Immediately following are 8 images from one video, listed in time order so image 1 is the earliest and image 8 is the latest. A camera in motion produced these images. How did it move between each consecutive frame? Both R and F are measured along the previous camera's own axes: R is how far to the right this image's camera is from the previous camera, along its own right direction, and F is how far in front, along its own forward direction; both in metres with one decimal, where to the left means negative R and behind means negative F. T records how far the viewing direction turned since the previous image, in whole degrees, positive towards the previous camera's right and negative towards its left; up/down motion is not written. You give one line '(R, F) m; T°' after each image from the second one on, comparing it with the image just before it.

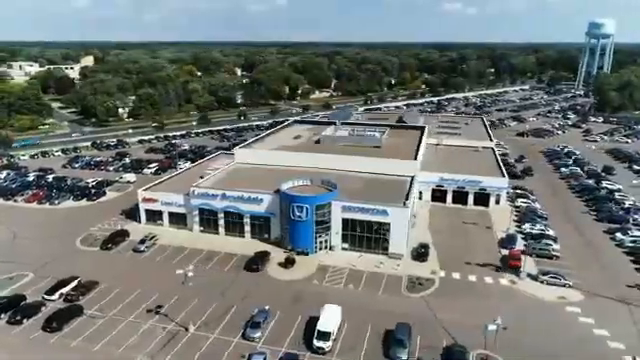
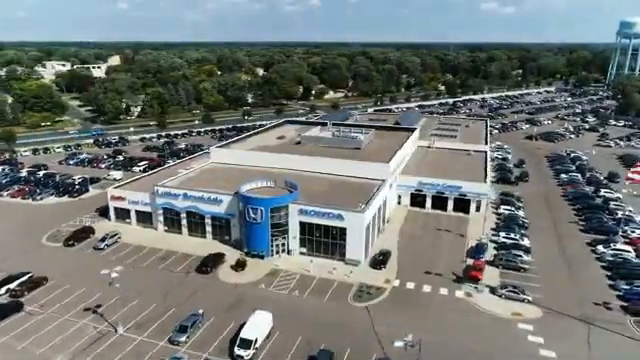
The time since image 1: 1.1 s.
(+6.5, +1.3) m; -4°
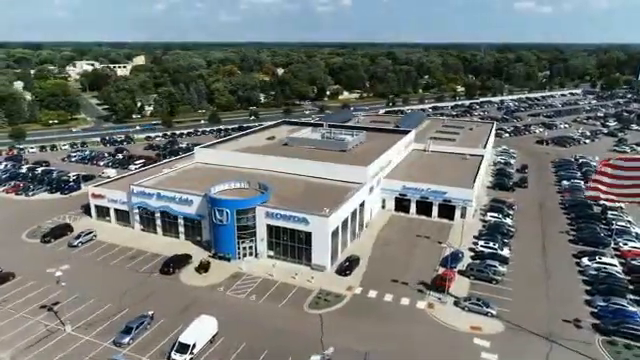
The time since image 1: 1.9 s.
(+5.2, +1.0) m; -4°
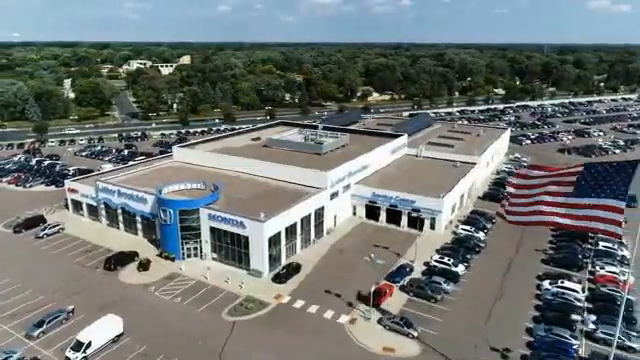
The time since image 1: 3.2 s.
(+9.3, +1.7) m; -7°
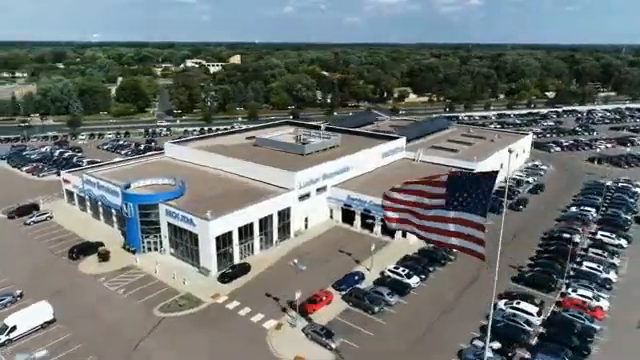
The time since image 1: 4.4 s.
(+8.7, +1.4) m; -7°
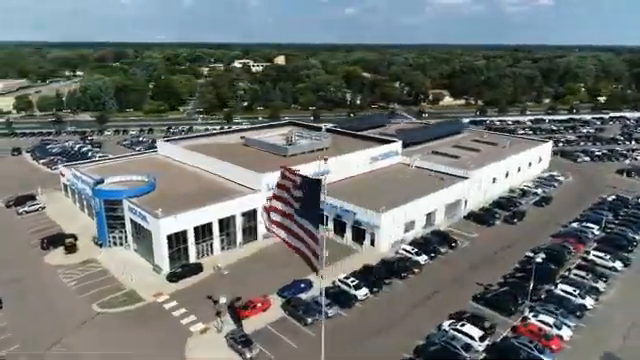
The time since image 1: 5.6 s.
(+8.0, +1.7) m; -7°
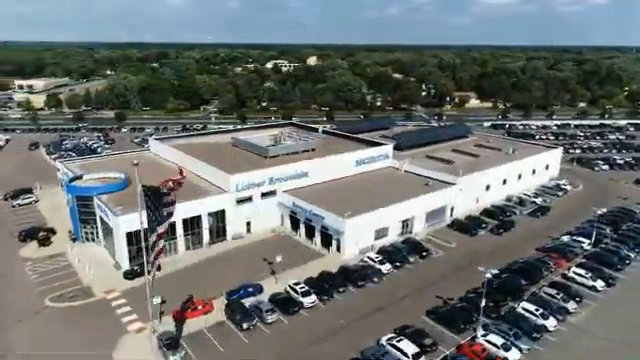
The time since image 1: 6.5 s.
(+6.6, +1.2) m; -5°
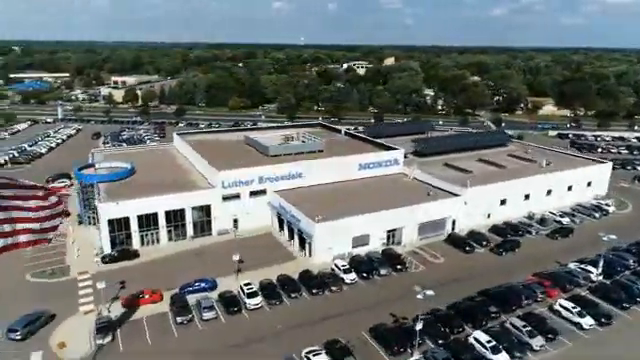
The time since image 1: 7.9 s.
(+9.5, +1.8) m; -11°
